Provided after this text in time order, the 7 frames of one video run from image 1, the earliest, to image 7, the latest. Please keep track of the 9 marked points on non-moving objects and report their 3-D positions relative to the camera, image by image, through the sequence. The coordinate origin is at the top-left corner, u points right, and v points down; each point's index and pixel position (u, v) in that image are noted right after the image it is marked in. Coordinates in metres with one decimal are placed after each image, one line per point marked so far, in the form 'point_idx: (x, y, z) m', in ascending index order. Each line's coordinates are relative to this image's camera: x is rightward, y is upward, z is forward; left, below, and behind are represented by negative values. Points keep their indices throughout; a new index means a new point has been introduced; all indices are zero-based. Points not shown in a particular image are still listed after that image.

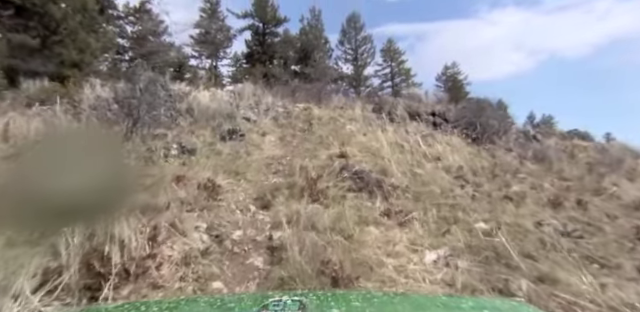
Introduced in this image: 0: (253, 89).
0: (-2.3, +2.3, +12.5) m
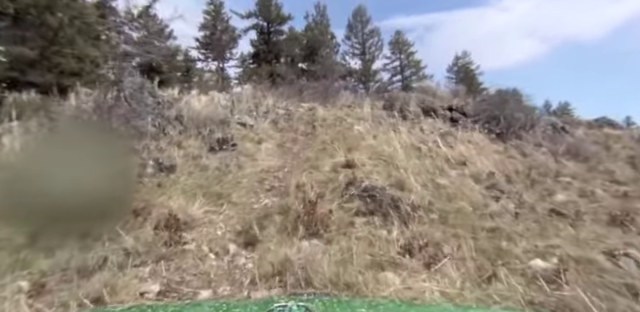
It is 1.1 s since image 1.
0: (-2.1, +2.1, +11.6) m
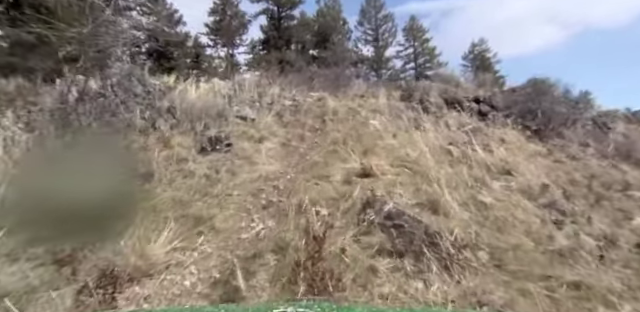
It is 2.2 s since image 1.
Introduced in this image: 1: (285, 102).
0: (-1.8, +2.3, +10.5) m
1: (-0.8, +1.3, +8.7) m
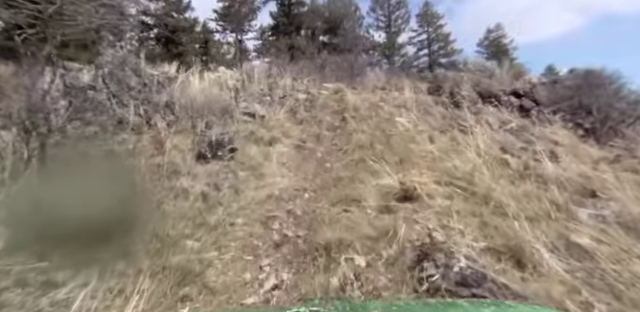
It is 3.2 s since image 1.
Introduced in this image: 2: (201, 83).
0: (-1.4, +2.3, +9.5) m
1: (-0.5, +1.3, +7.7) m
2: (-2.5, +1.5, +7.5) m
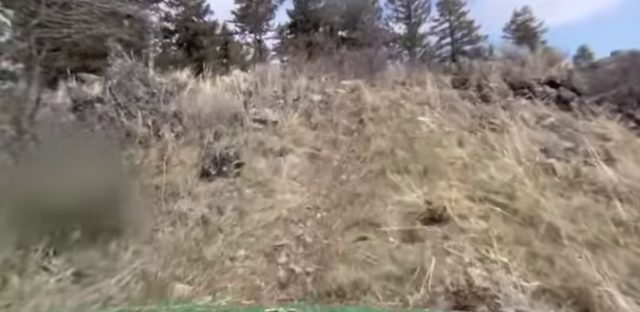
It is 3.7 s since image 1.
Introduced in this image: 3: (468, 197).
0: (-1.0, +2.2, +9.1) m
1: (-0.1, +1.2, +7.2) m
2: (-2.2, +1.3, +7.2) m
3: (+1.3, -0.3, +3.0) m
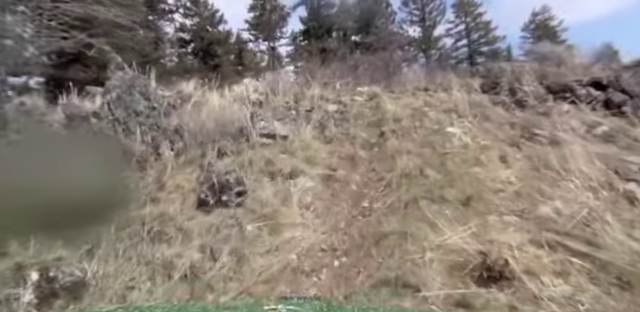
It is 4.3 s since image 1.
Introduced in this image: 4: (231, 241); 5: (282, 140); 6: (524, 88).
0: (-0.7, +1.9, +8.5) m
1: (+0.1, +0.9, +6.6) m
2: (-1.9, +1.0, +6.7) m
3: (+1.4, -0.5, +2.3) m
4: (-0.7, -0.7, +2.9) m
5: (-0.6, +0.2, +5.4) m
6: (+3.8, +1.3, +6.6) m
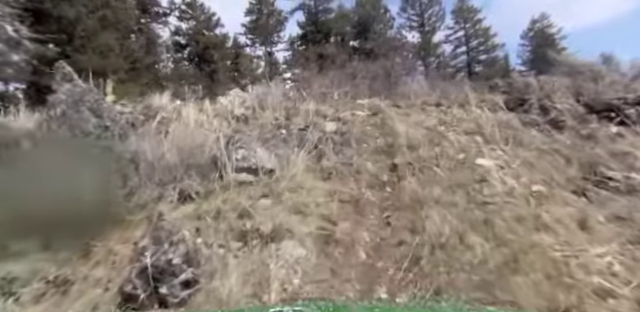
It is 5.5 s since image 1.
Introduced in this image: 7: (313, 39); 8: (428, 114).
0: (-0.7, +1.4, +7.3) m
1: (+0.1, +0.4, +5.4) m
2: (-2.0, +0.5, +5.4) m
3: (+1.4, -1.0, +1.1) m
4: (-0.7, -1.1, +1.6) m
5: (-0.6, -0.2, +4.1) m
6: (+3.7, +0.8, +5.5) m
7: (-0.4, +4.1, +12.6) m
8: (+1.8, +0.6, +5.8) m
